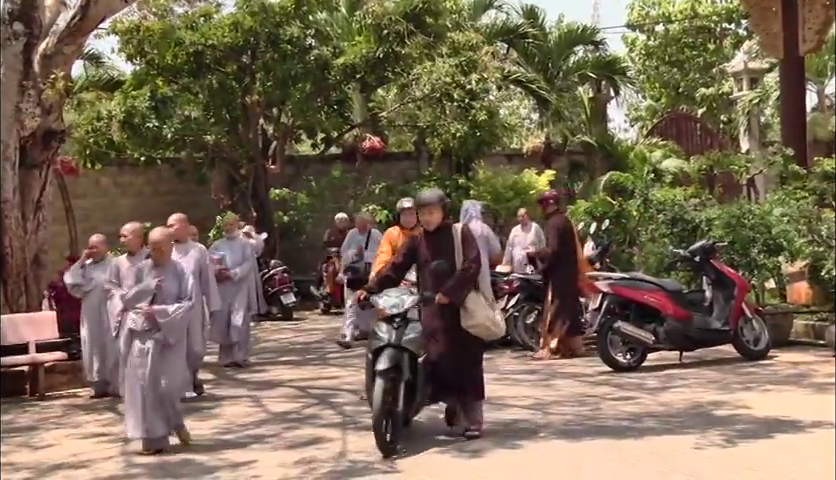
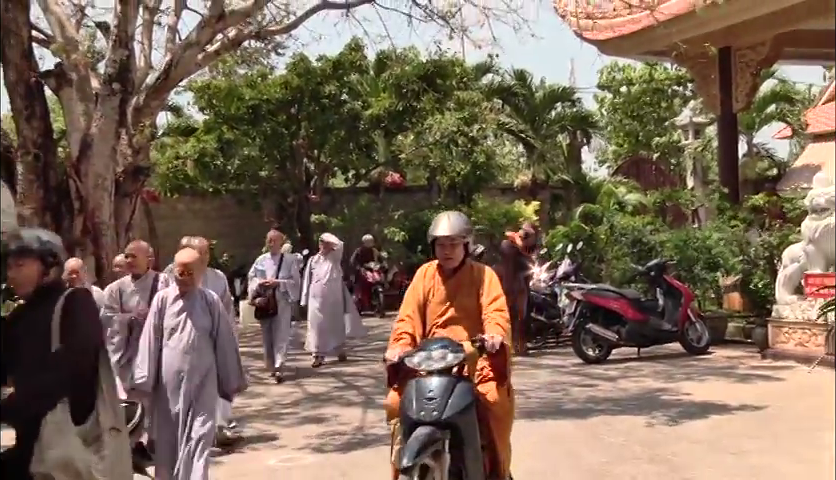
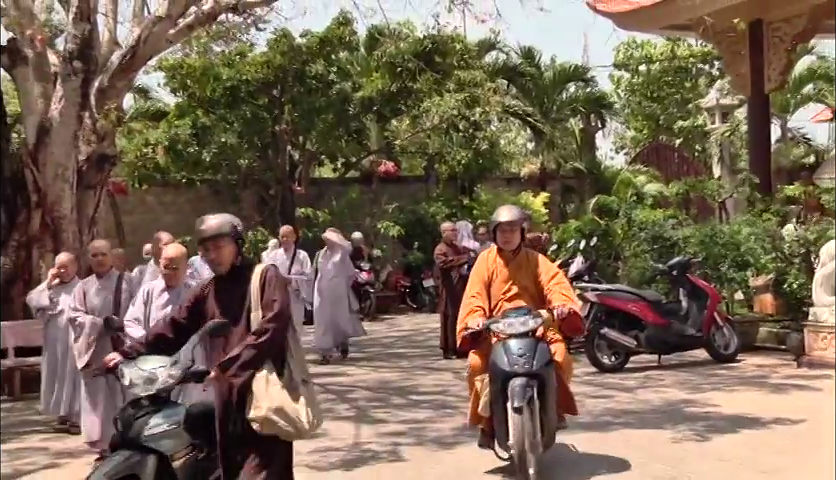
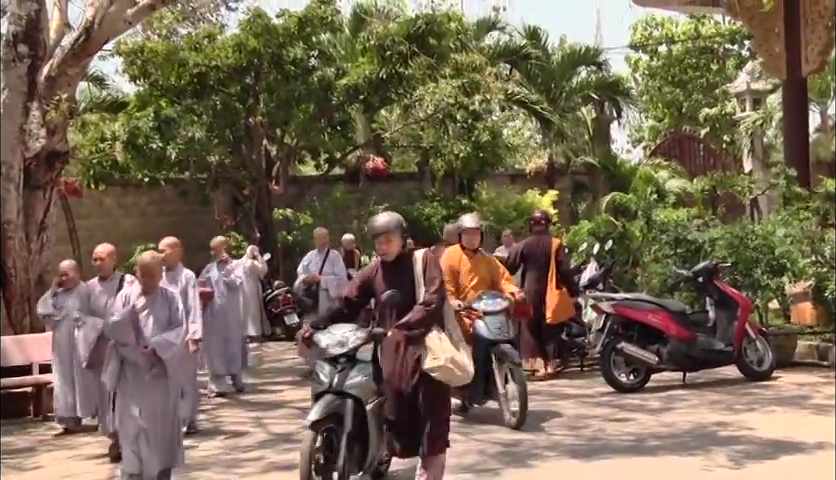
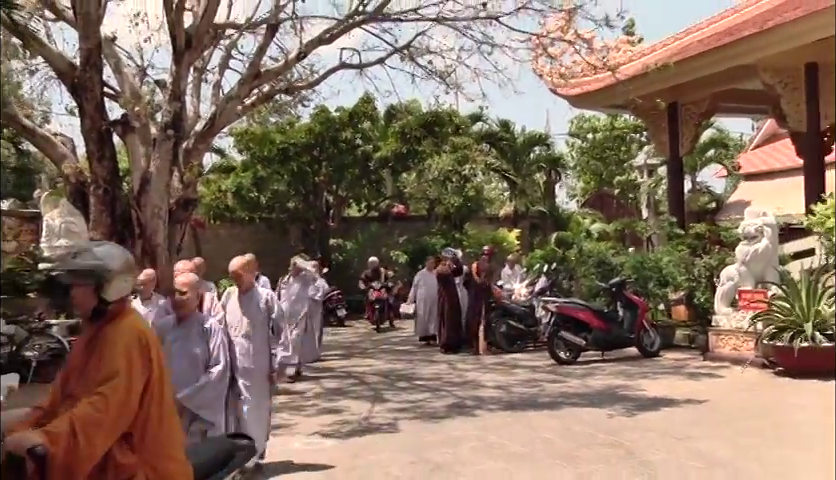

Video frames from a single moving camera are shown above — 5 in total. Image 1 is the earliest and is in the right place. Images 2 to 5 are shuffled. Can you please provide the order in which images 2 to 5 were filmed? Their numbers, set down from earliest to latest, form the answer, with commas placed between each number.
4, 3, 2, 5
